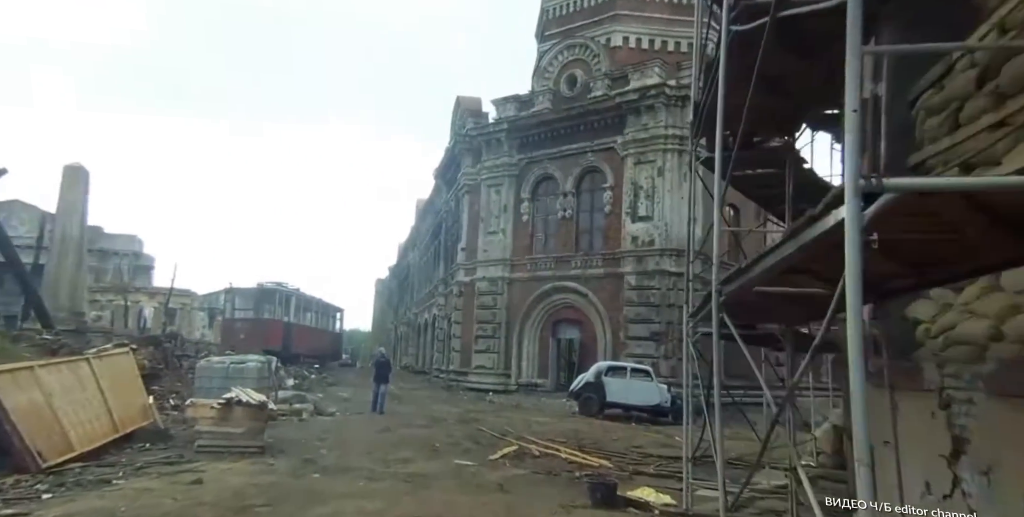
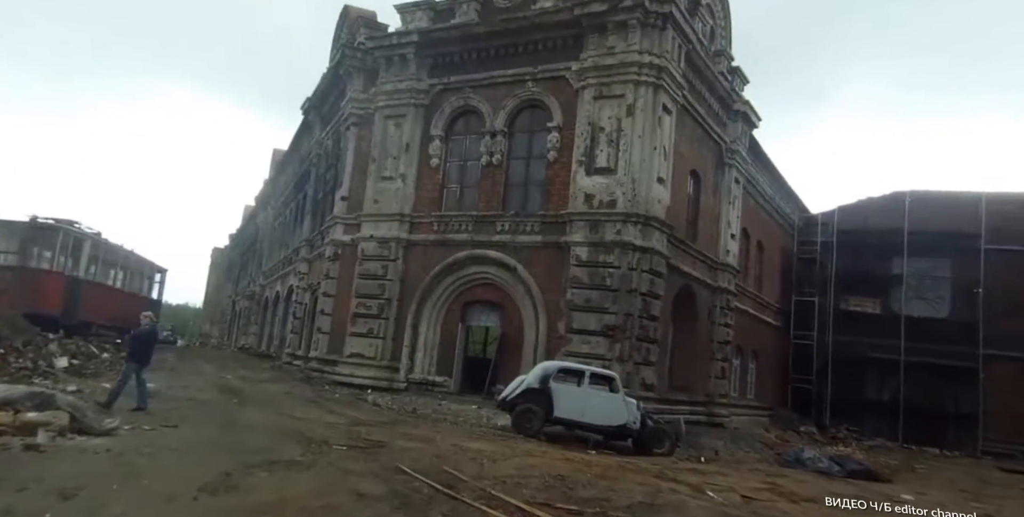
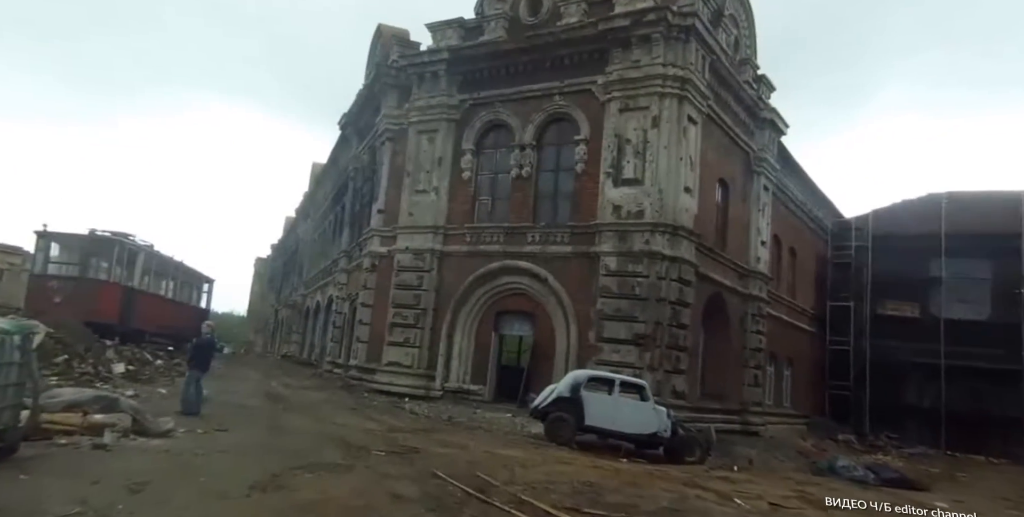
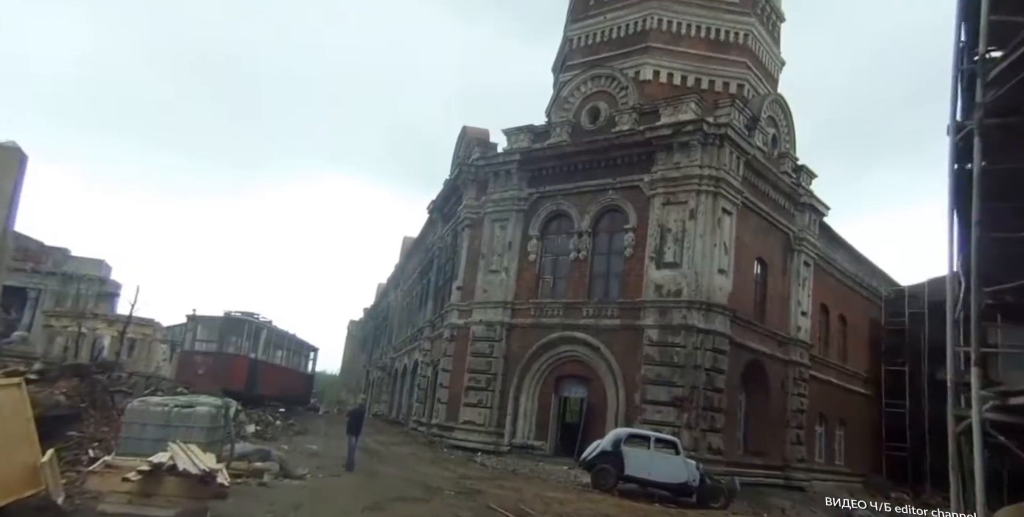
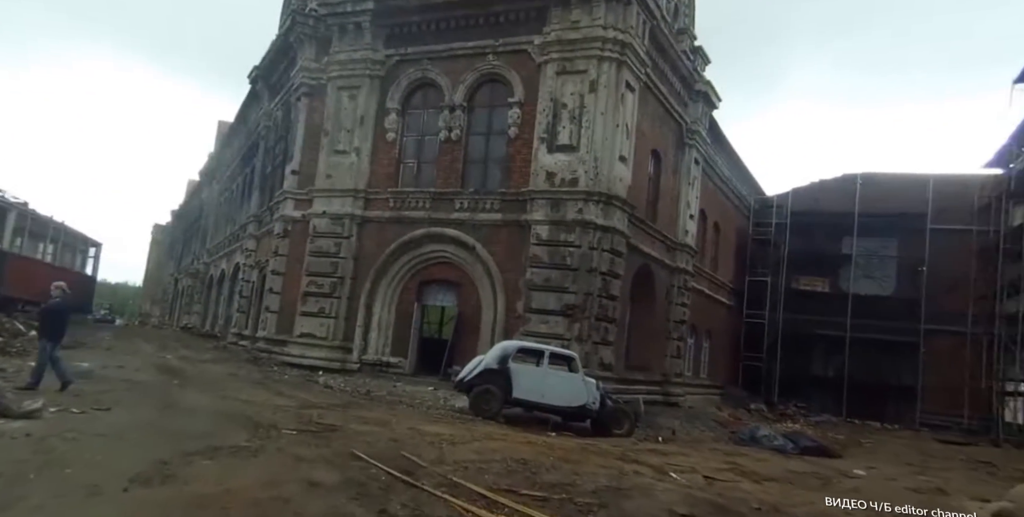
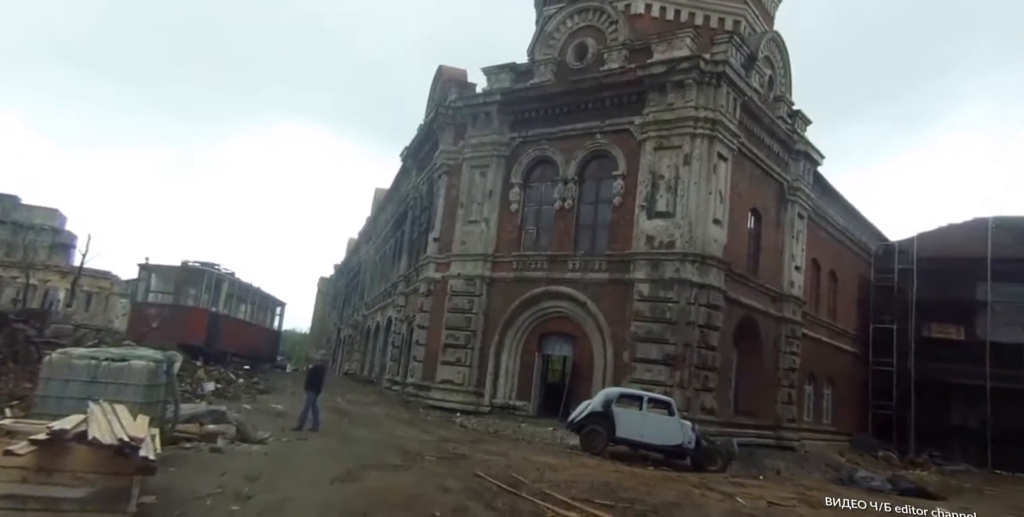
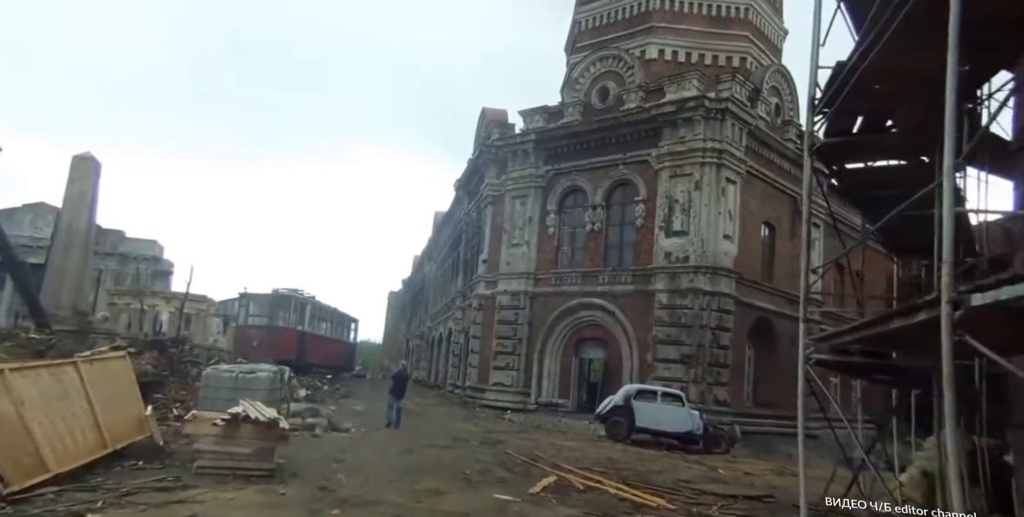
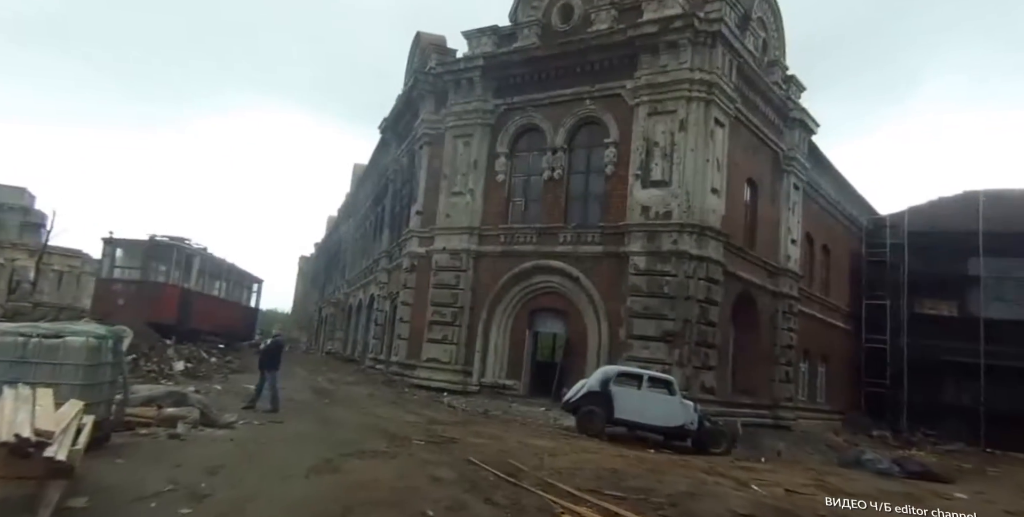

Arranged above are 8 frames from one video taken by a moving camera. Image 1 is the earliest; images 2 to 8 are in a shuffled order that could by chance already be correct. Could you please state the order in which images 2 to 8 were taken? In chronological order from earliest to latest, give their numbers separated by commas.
7, 4, 6, 8, 3, 2, 5
